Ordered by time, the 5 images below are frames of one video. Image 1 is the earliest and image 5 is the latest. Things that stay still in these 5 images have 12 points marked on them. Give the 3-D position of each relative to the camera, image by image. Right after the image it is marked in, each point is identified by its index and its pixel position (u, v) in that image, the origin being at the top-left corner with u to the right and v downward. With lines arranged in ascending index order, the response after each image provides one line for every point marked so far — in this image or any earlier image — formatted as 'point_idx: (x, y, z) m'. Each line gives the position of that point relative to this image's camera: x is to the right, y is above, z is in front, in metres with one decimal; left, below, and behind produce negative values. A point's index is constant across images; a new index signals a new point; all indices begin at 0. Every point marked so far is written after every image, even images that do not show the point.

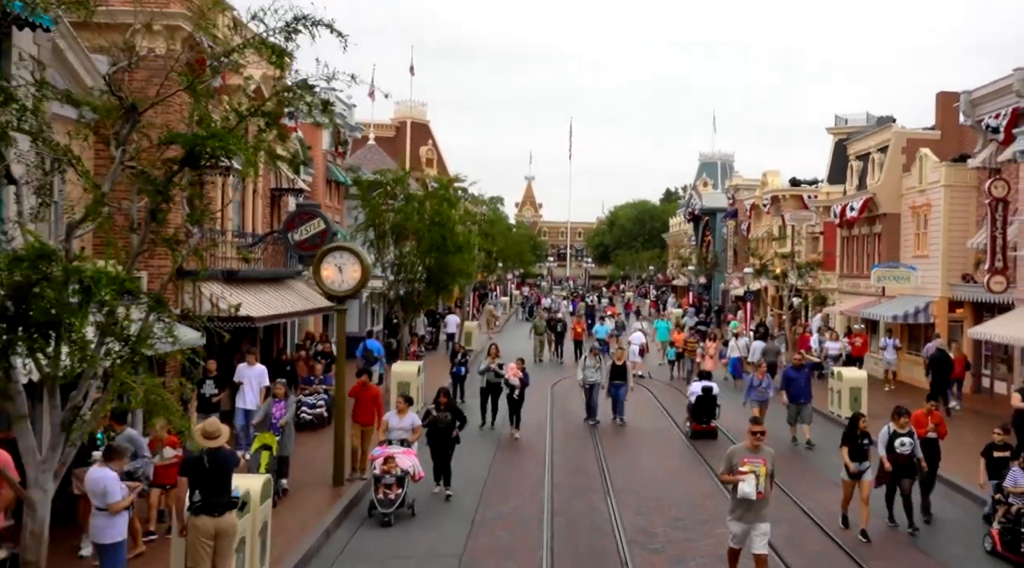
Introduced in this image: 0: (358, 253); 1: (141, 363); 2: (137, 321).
0: (-2.2, +0.4, +12.8) m
1: (-2.2, -0.5, +5.5) m
2: (-2.2, -0.2, +5.7) m
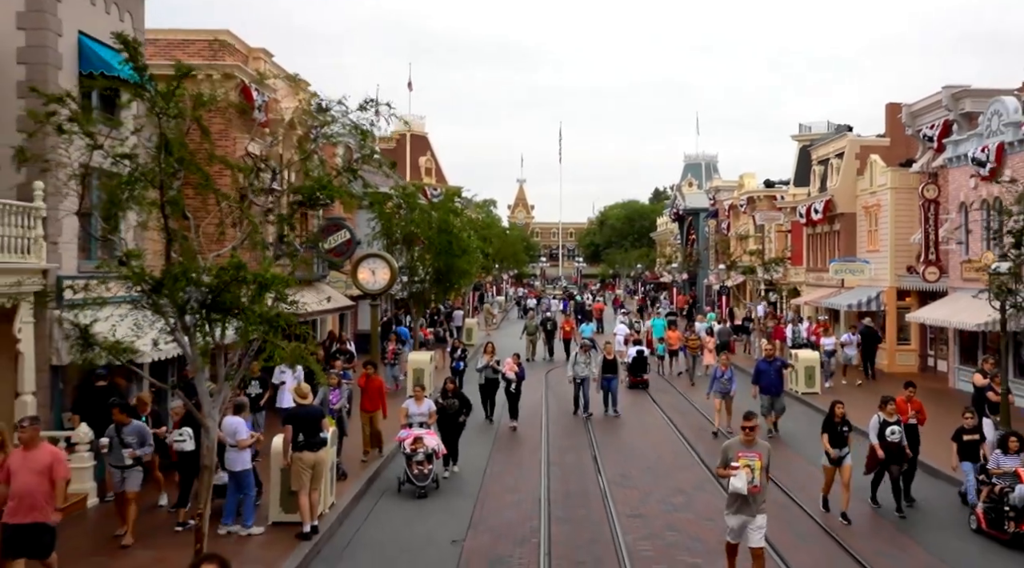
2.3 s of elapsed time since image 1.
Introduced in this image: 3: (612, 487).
0: (-2.2, +0.4, +15.7) m
1: (-2.1, -0.5, +8.4) m
2: (-2.1, -0.2, +8.6) m
3: (+1.5, -3.0, +13.6) m
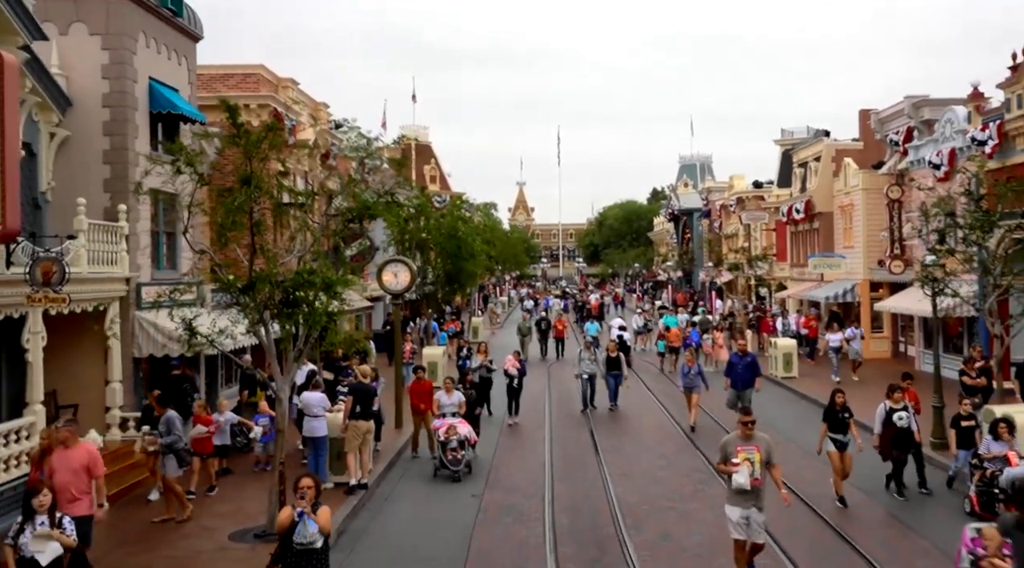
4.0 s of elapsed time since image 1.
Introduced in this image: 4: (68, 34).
0: (-2.1, +0.4, +17.8) m
1: (-2.1, -0.5, +10.6) m
2: (-2.0, -0.3, +10.7) m
3: (+1.6, -3.0, +15.8) m
4: (-6.6, +3.7, +13.5) m
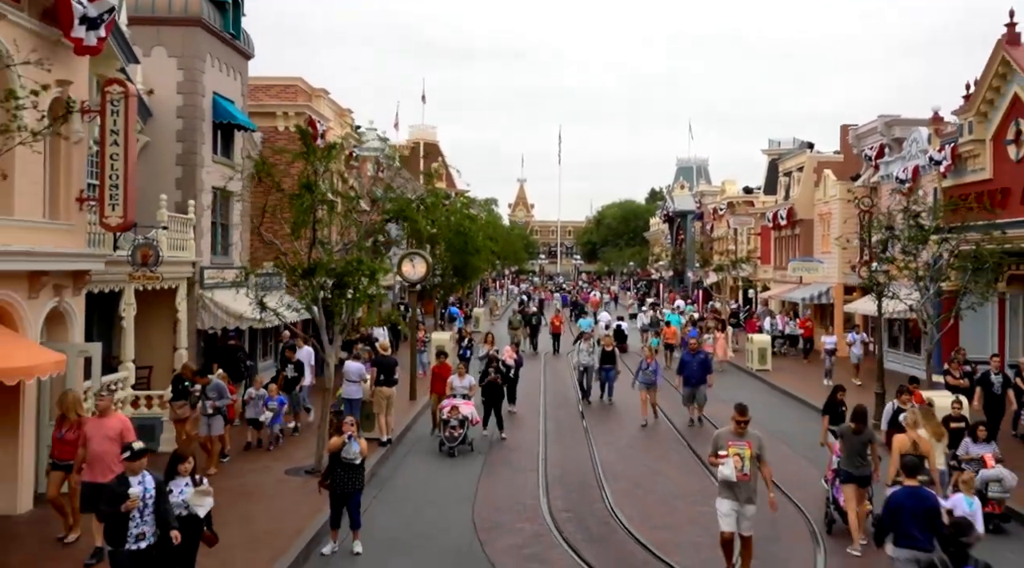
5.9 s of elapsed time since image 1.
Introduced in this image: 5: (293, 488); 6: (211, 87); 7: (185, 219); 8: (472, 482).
0: (-2.0, +0.6, +20.2) m
1: (-2.0, -0.3, +13.0) m
2: (-1.9, -0.1, +13.2) m
3: (+1.6, -2.9, +18.2) m
4: (-6.4, +4.0, +15.9) m
5: (-2.9, -2.7, +12.1) m
6: (-5.5, +3.6, +16.5) m
7: (-5.4, +1.1, +15.1) m
8: (-0.6, -3.0, +13.6) m
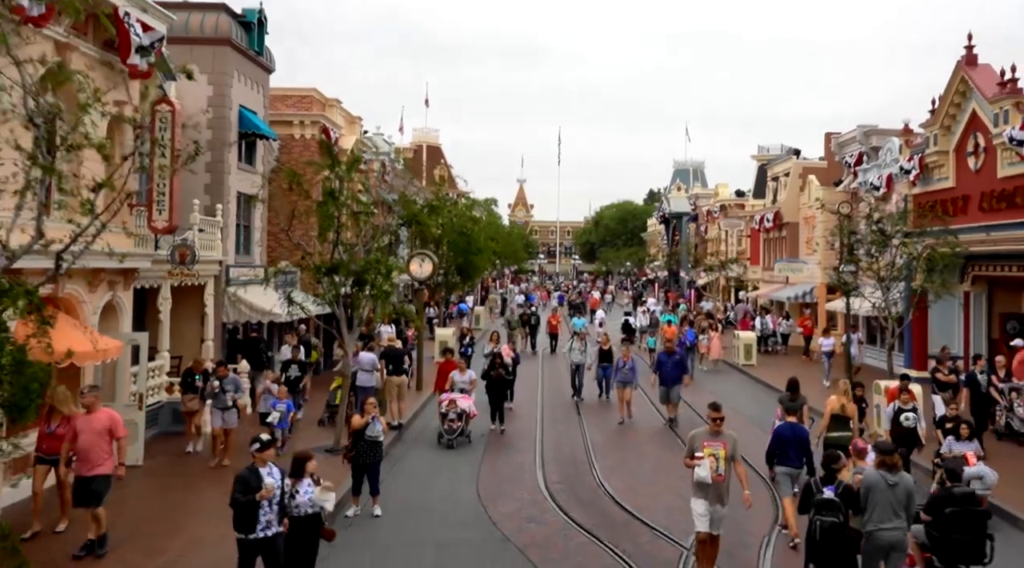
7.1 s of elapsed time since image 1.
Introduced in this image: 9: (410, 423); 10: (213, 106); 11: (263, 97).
0: (-2.0, +0.7, +21.8) m
1: (-2.0, -0.3, +14.5) m
2: (-1.9, 0.0, +14.7) m
3: (+1.6, -2.9, +19.8) m
4: (-6.4, +4.1, +17.4) m
5: (-2.9, -2.7, +13.6) m
6: (-5.5, +3.6, +18.0) m
7: (-5.4, +1.1, +16.6) m
8: (-0.6, -2.9, +15.2) m
9: (-2.1, -2.9, +18.8) m
10: (-5.7, +3.4, +17.3) m
11: (-5.4, +4.0, +19.6) m
